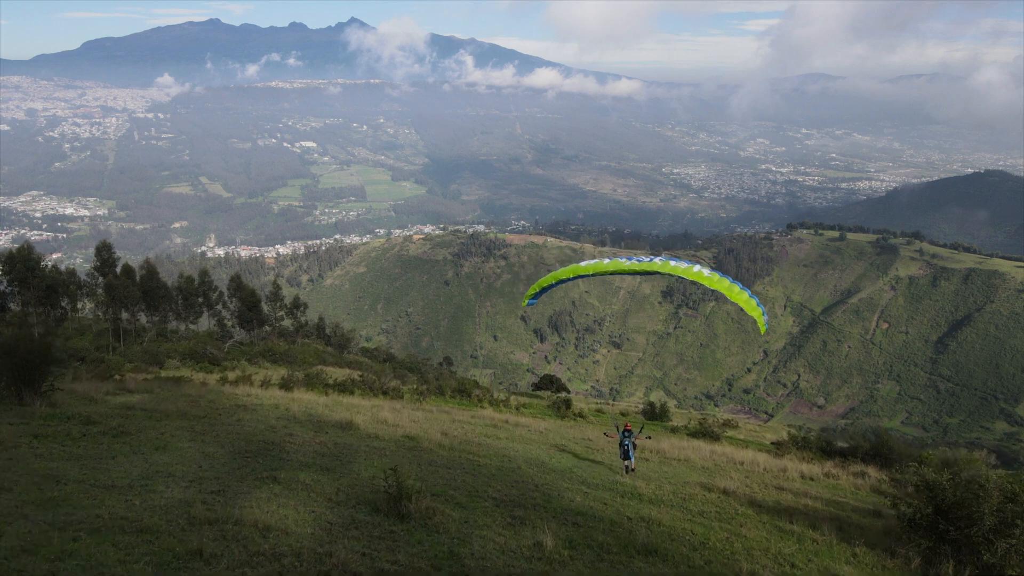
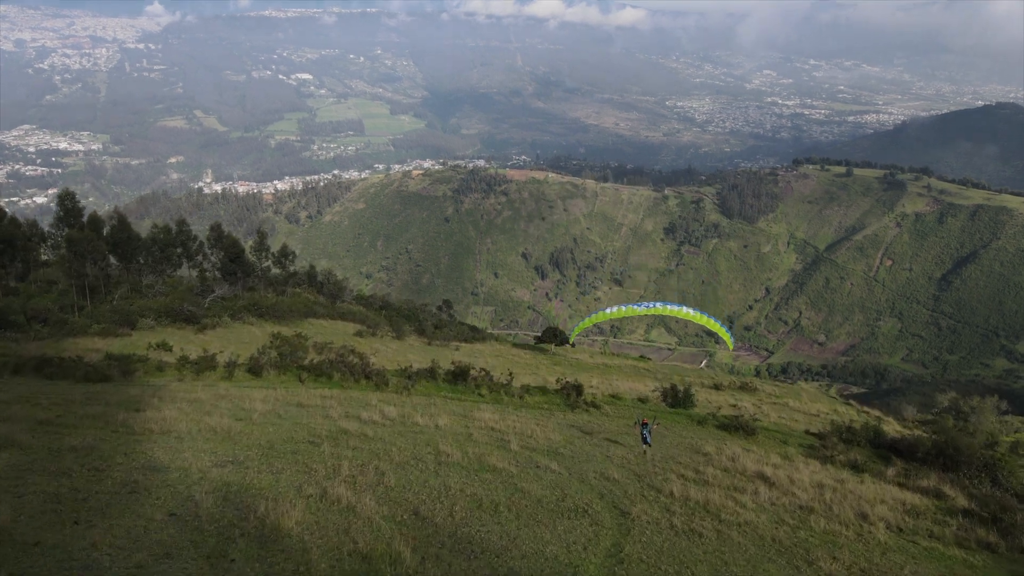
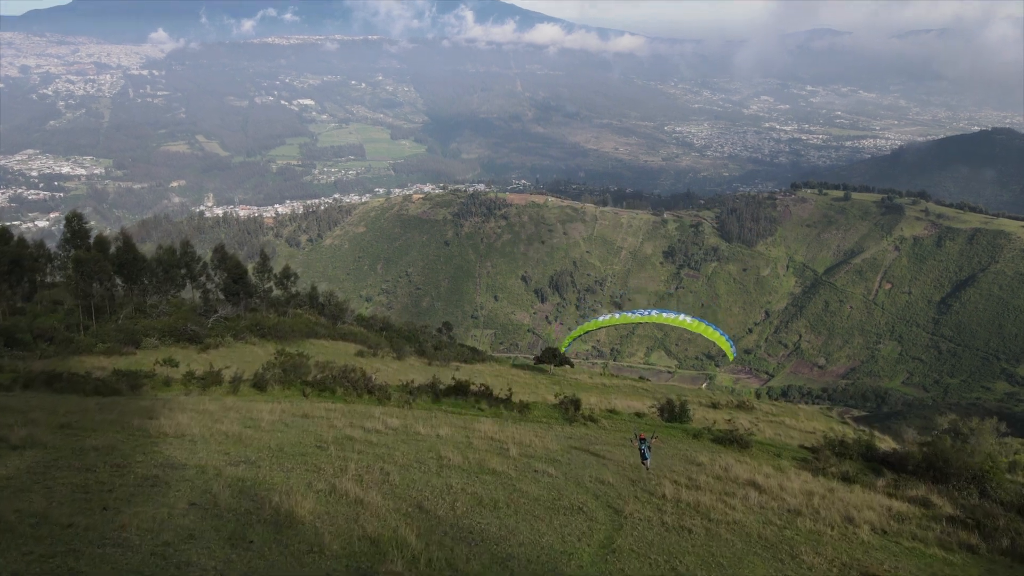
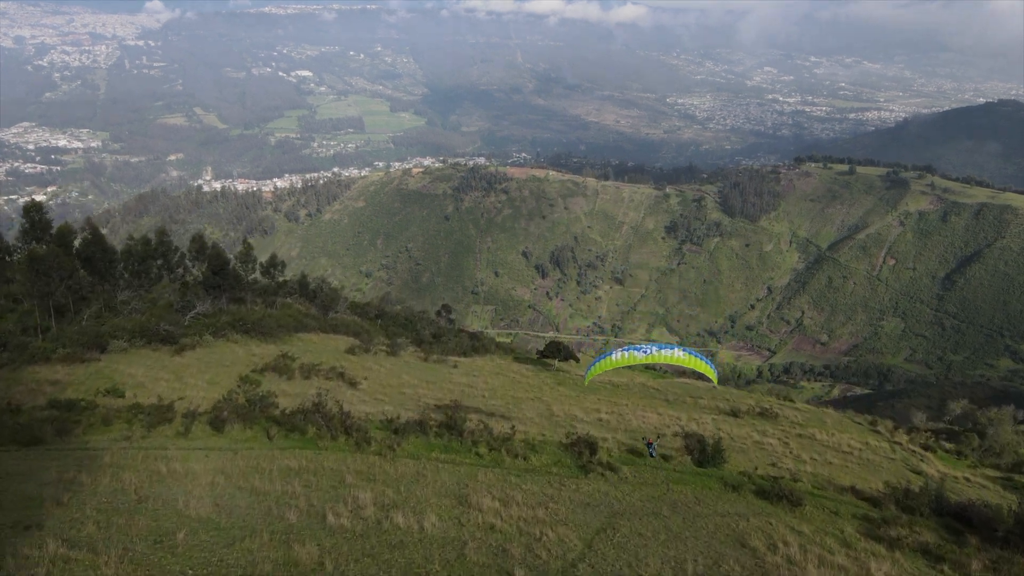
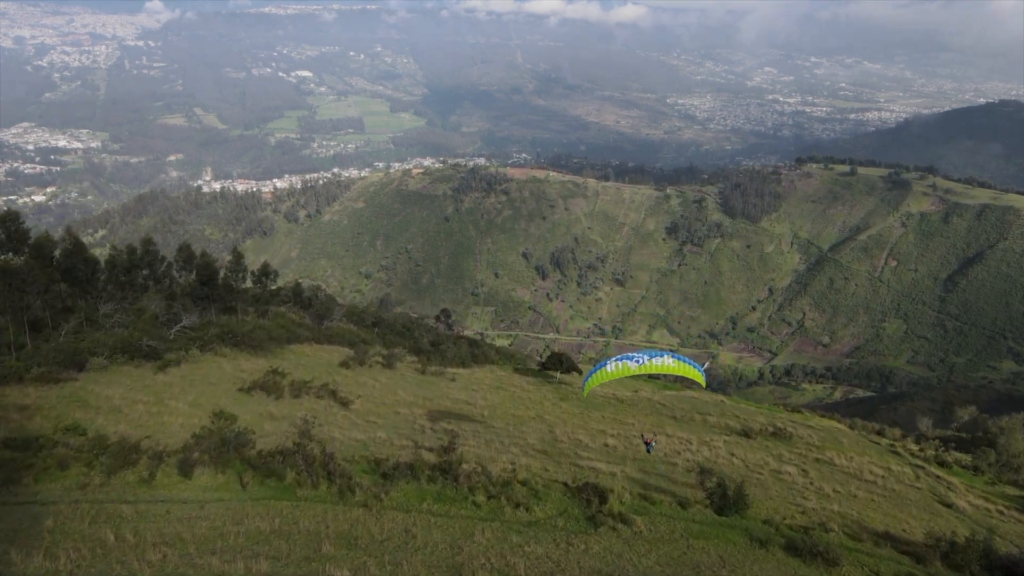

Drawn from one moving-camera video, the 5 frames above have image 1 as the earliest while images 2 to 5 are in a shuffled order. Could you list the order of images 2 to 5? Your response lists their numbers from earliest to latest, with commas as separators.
3, 2, 4, 5
